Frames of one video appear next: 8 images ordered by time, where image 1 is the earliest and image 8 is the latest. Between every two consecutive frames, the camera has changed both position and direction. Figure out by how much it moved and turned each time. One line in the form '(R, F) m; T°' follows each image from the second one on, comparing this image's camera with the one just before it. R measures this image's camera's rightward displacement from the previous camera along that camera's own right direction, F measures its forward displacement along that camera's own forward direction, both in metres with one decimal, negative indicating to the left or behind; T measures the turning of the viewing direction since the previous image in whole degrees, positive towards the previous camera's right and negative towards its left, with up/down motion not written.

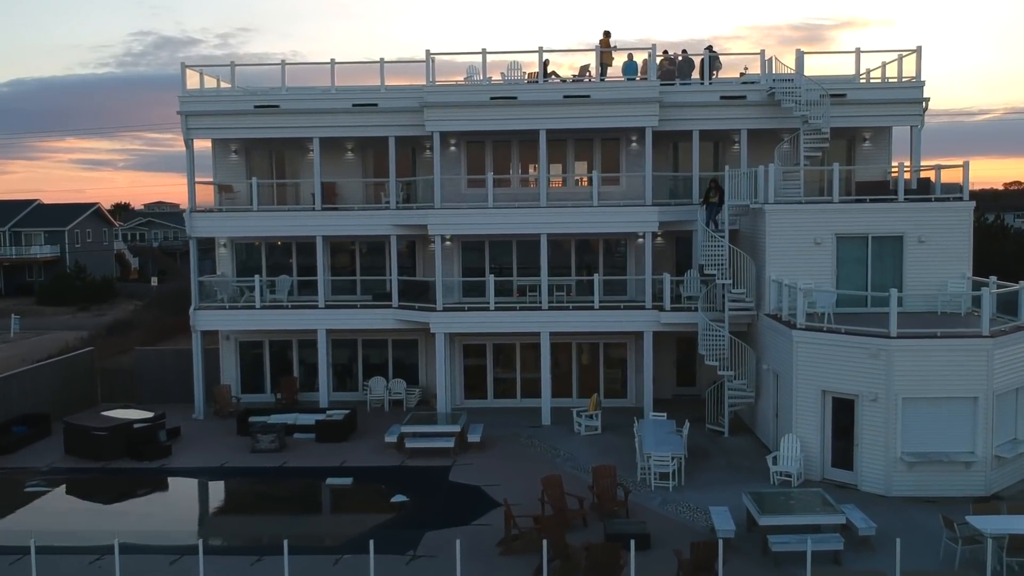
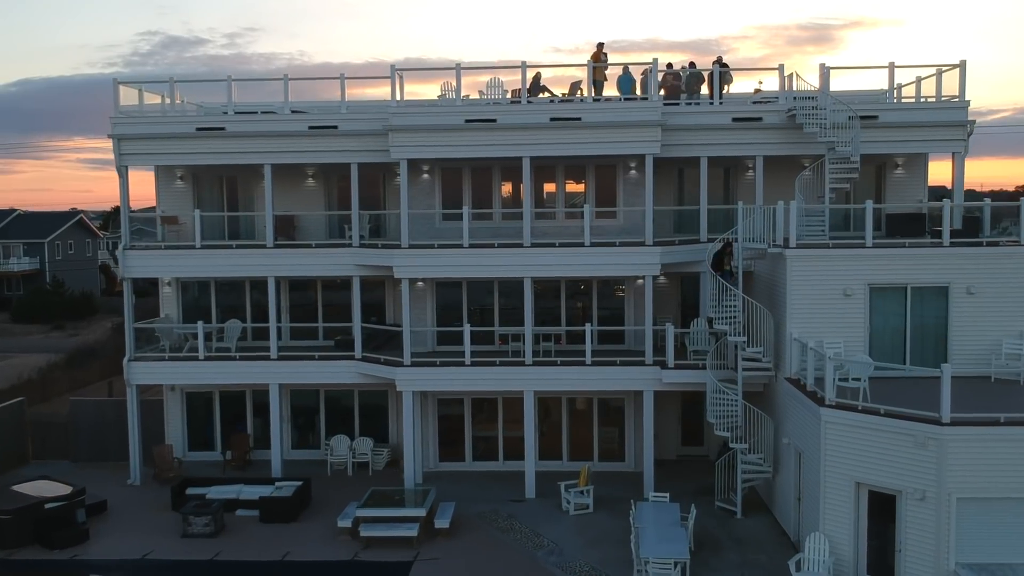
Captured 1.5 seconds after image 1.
(+0.5, +3.1) m; 0°
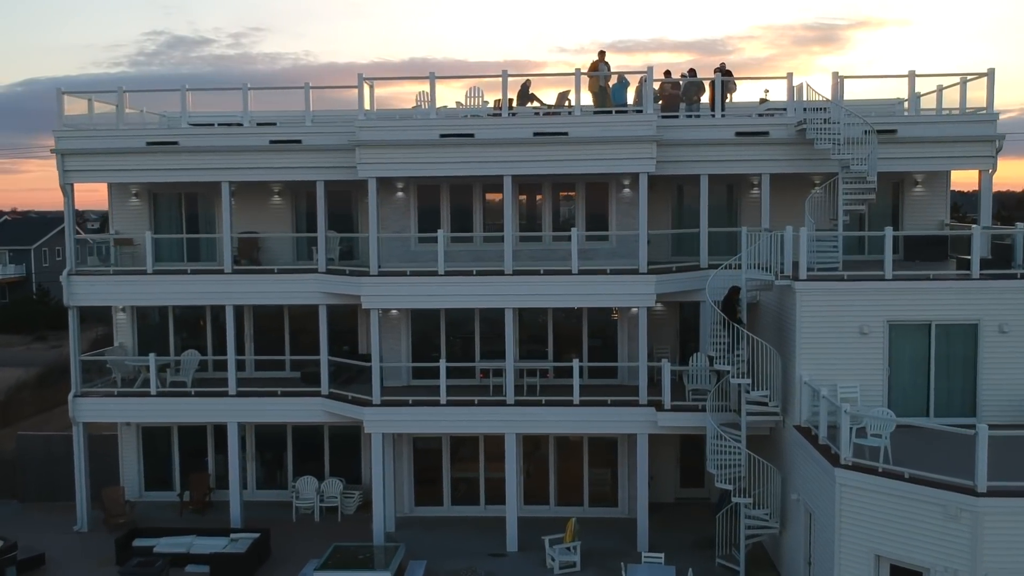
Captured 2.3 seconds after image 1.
(+0.4, +1.9) m; 0°
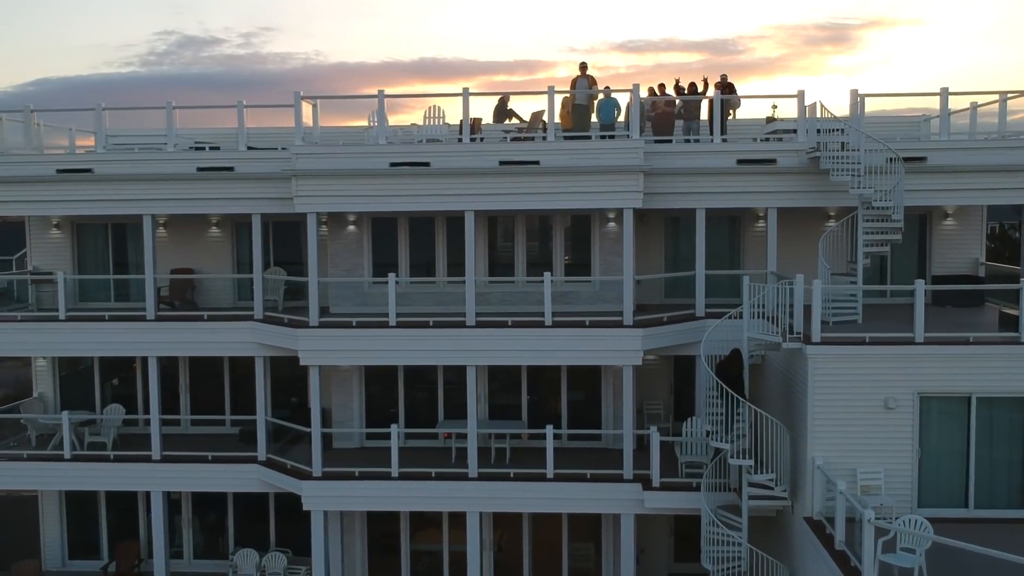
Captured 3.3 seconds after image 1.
(+0.7, +2.6) m; -1°
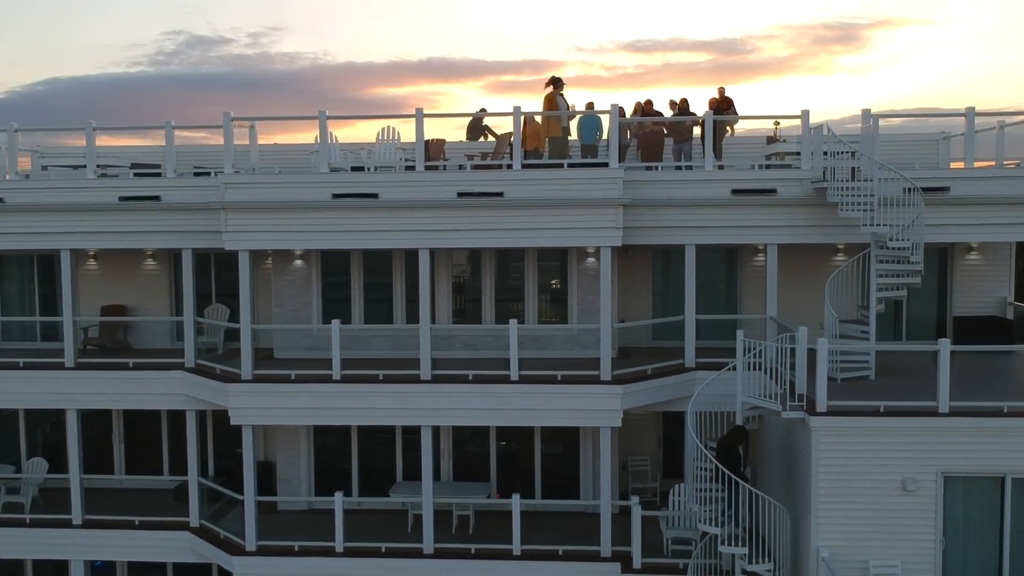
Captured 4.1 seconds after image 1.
(+0.6, +2.0) m; 0°
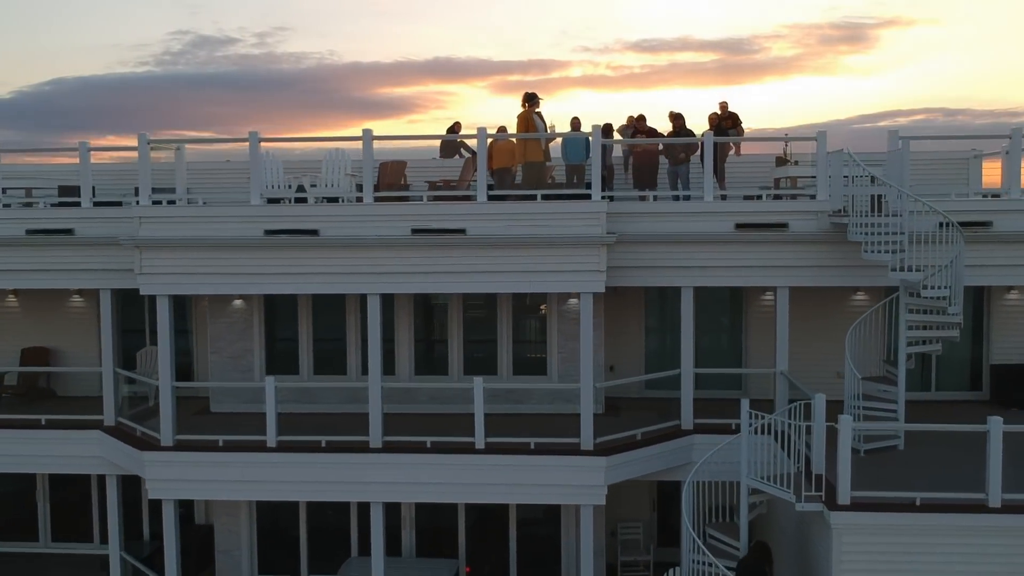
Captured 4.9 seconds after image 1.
(+0.4, +2.0) m; 0°
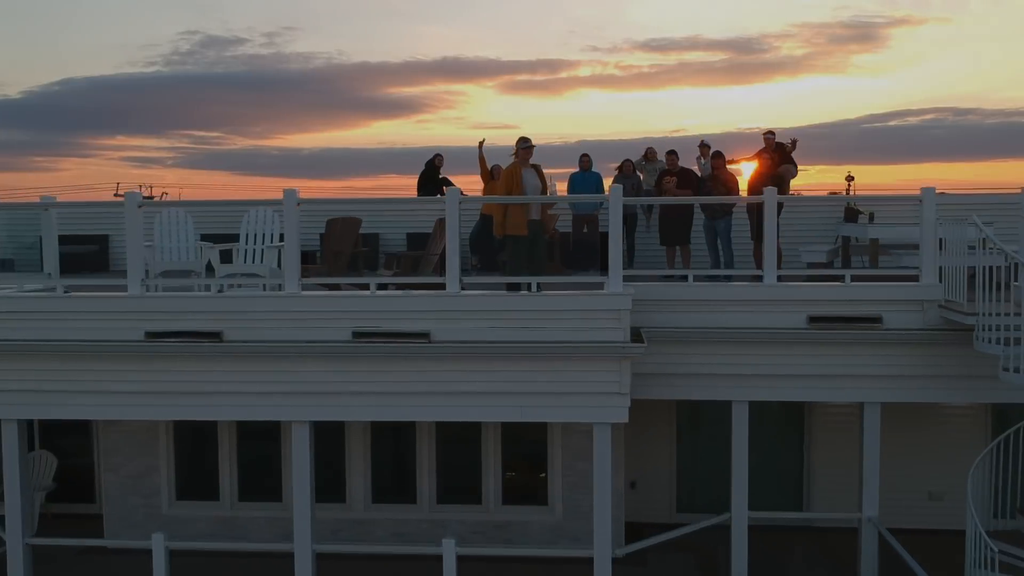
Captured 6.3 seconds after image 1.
(+0.2, +3.3) m; 0°
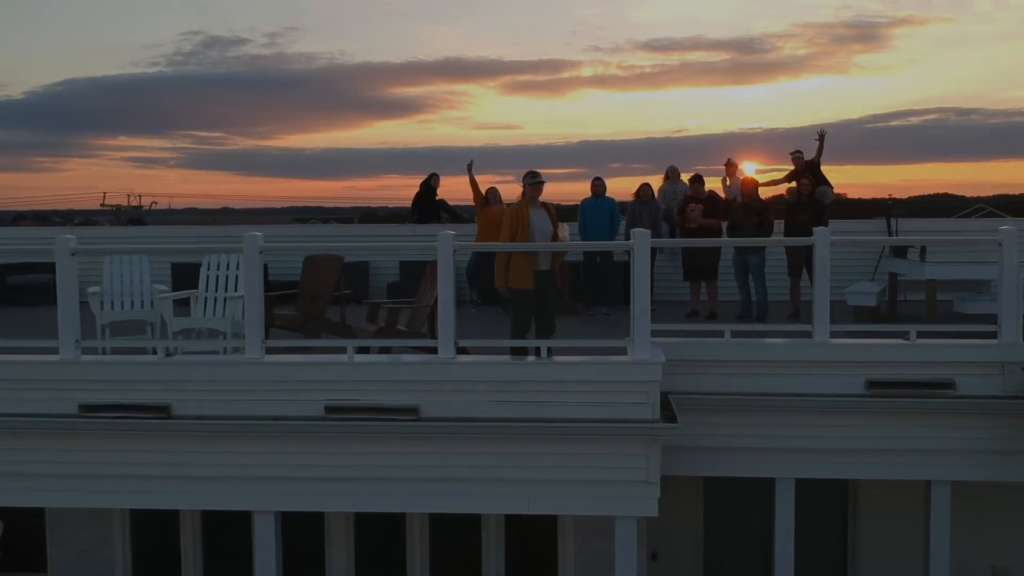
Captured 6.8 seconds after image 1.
(0.0, +1.3) m; 0°
